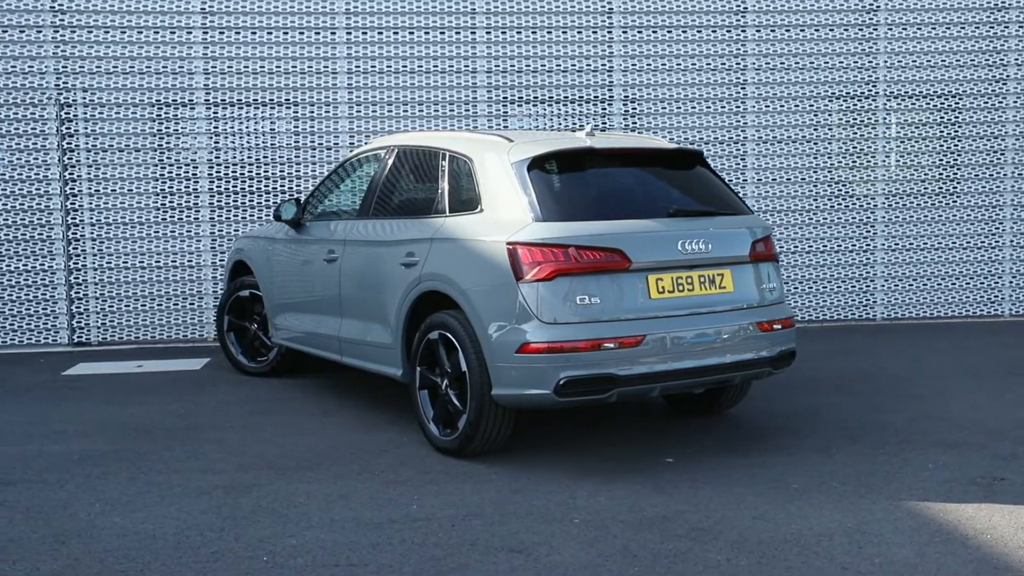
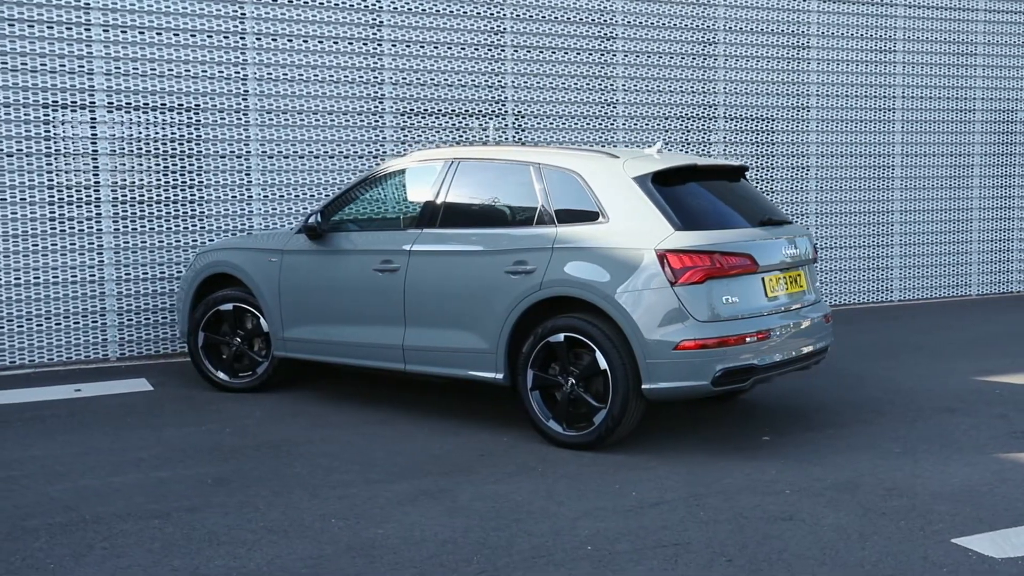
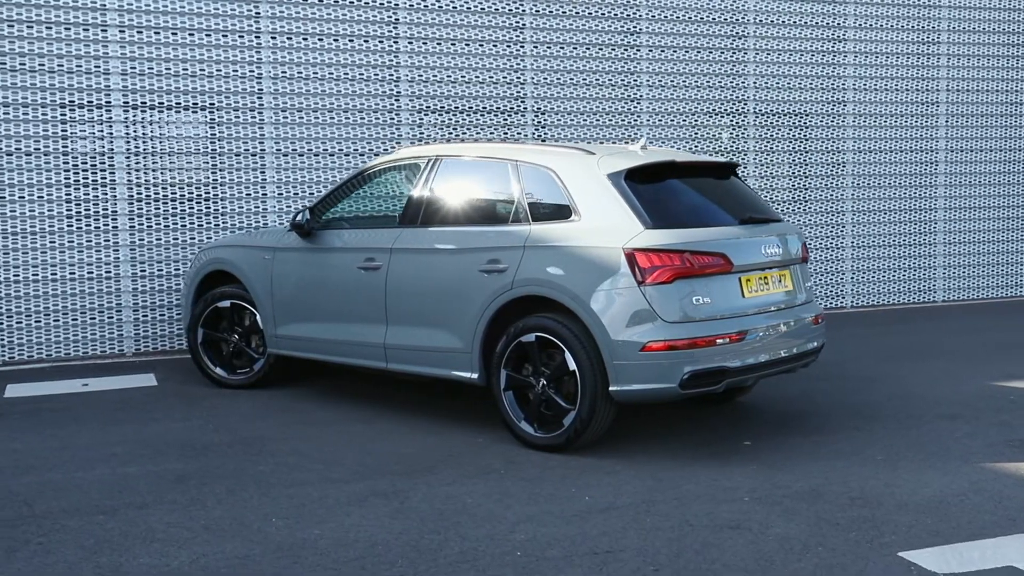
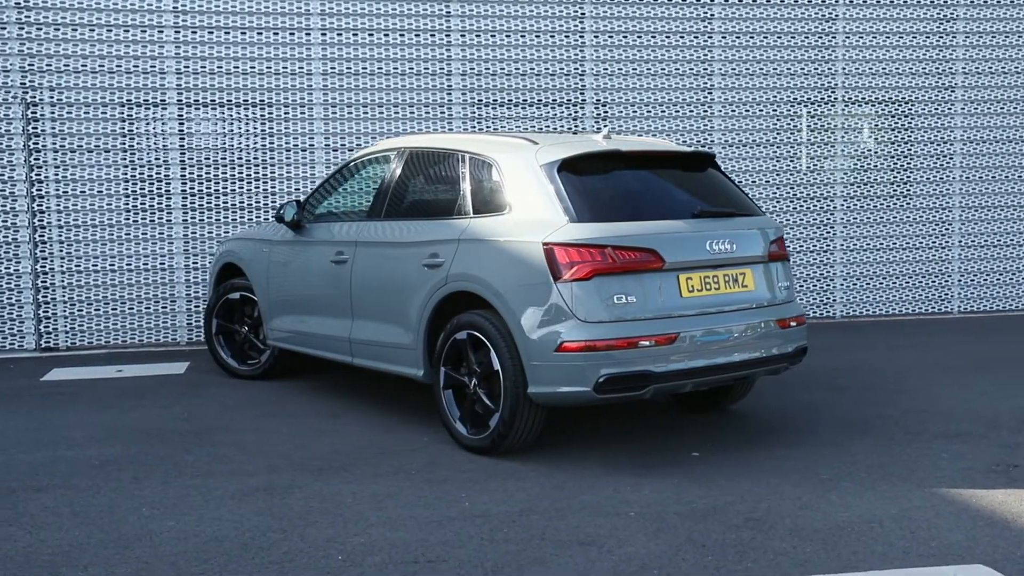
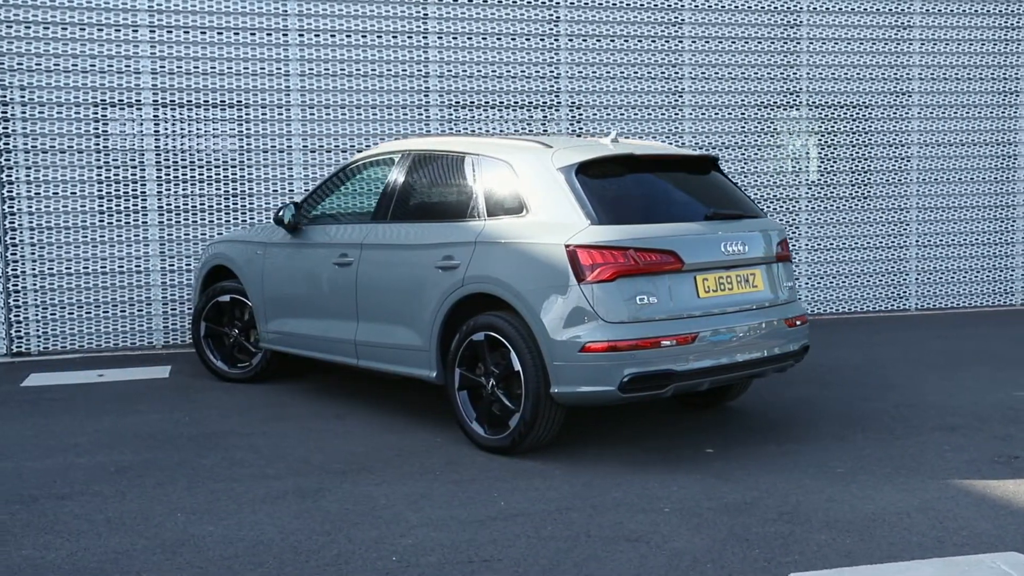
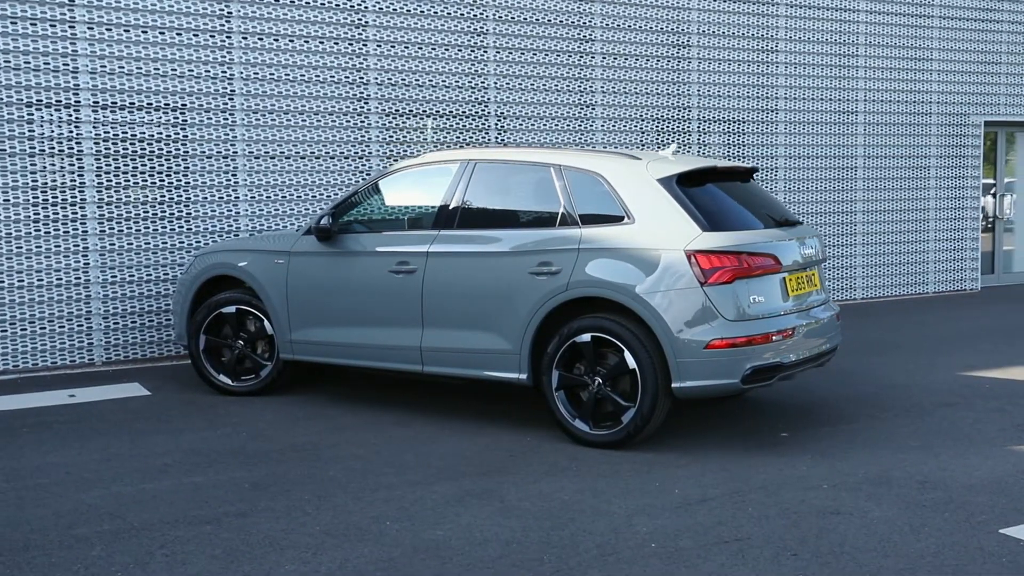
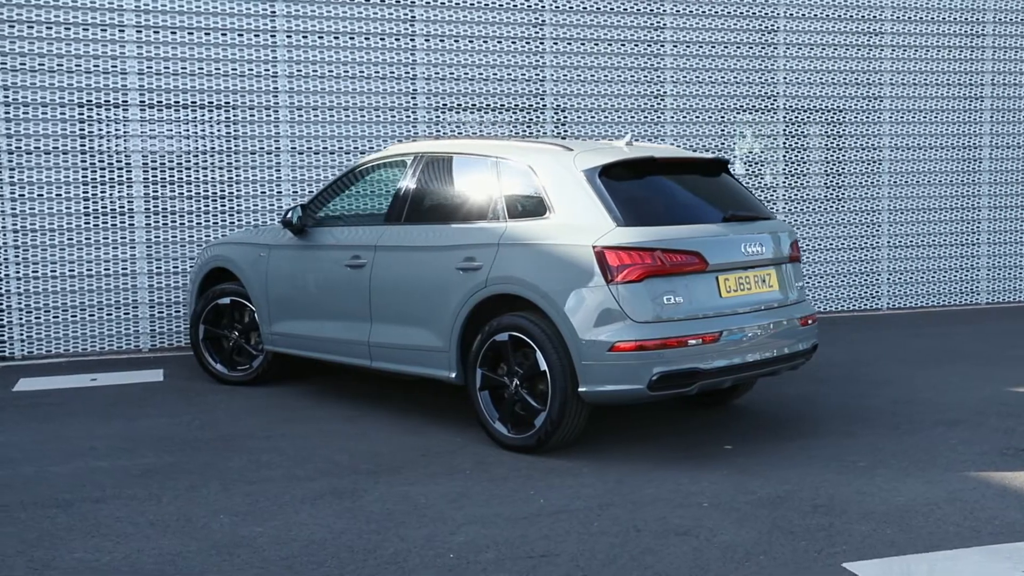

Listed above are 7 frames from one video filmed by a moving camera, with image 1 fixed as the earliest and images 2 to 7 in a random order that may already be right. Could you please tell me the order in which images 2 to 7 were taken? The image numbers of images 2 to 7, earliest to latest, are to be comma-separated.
4, 5, 7, 3, 2, 6
